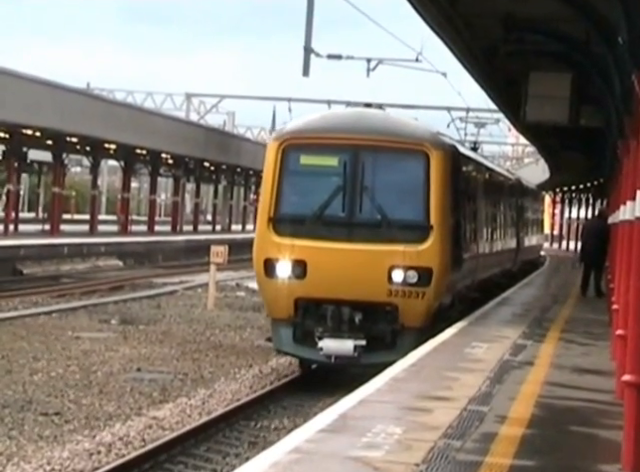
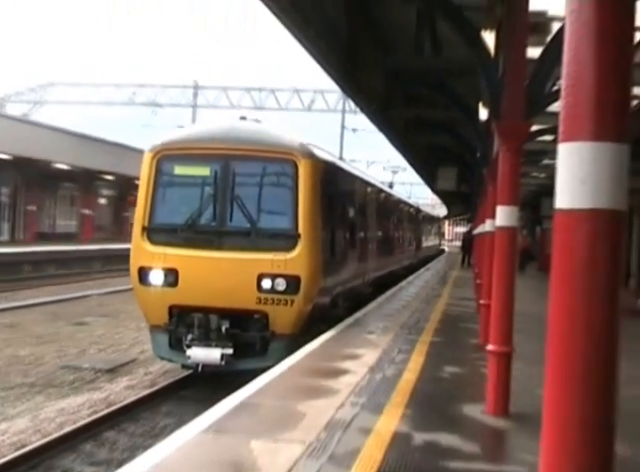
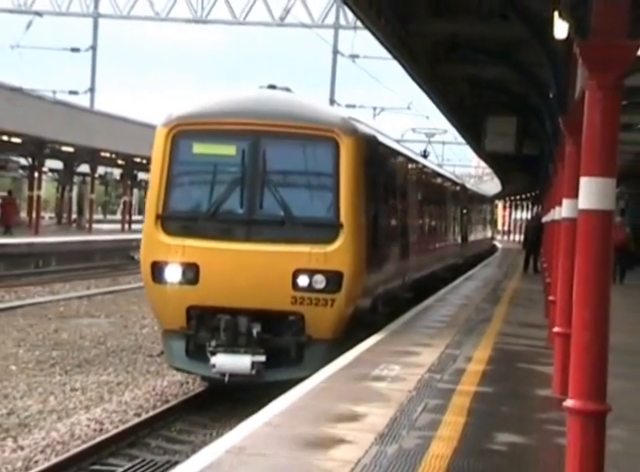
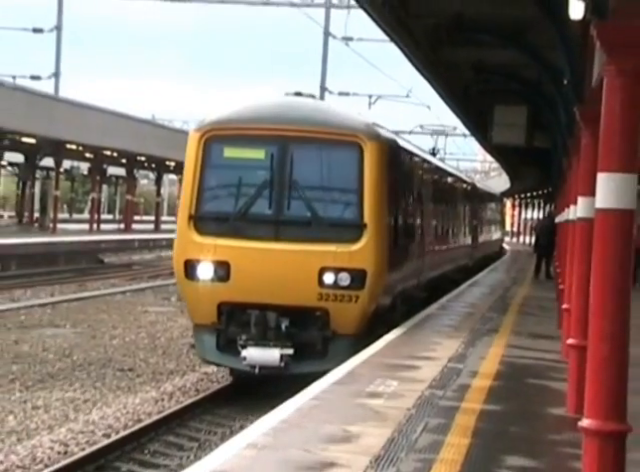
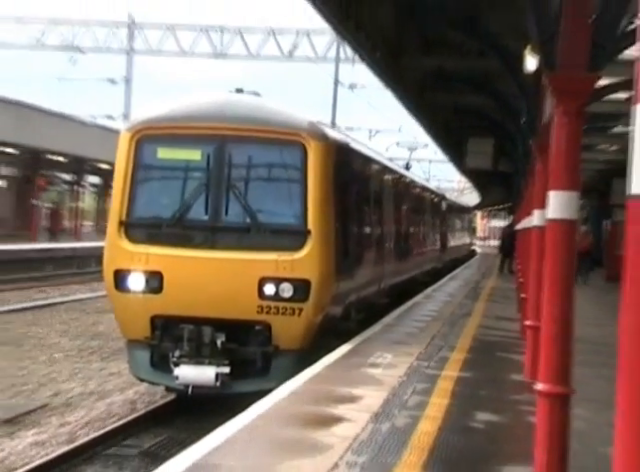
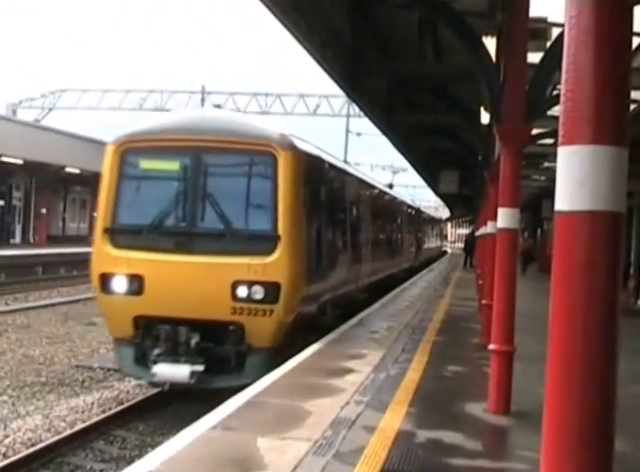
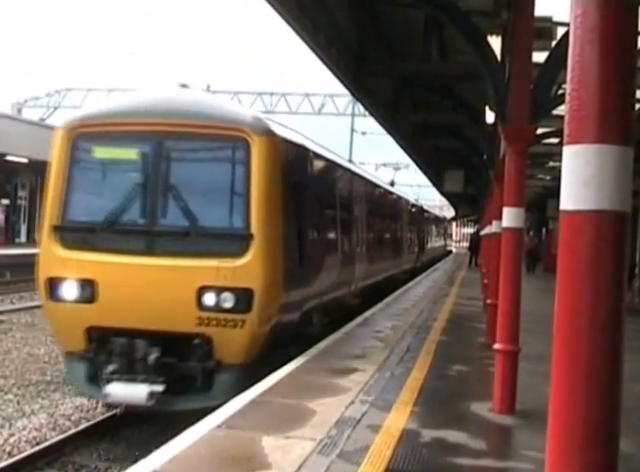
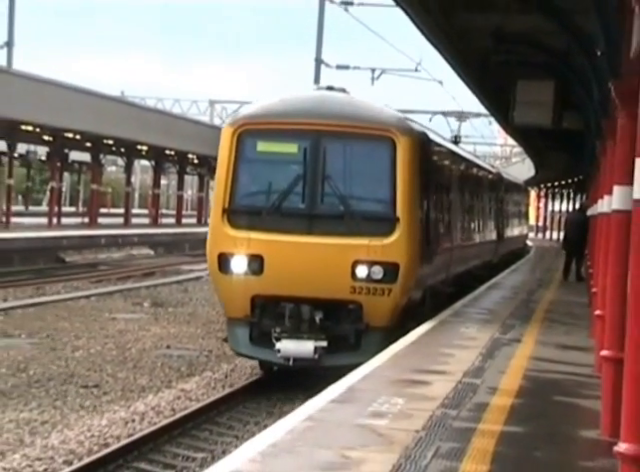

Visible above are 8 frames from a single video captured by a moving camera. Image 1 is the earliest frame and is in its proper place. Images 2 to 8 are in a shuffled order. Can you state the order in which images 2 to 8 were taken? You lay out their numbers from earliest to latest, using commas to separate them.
8, 4, 3, 5, 2, 6, 7
